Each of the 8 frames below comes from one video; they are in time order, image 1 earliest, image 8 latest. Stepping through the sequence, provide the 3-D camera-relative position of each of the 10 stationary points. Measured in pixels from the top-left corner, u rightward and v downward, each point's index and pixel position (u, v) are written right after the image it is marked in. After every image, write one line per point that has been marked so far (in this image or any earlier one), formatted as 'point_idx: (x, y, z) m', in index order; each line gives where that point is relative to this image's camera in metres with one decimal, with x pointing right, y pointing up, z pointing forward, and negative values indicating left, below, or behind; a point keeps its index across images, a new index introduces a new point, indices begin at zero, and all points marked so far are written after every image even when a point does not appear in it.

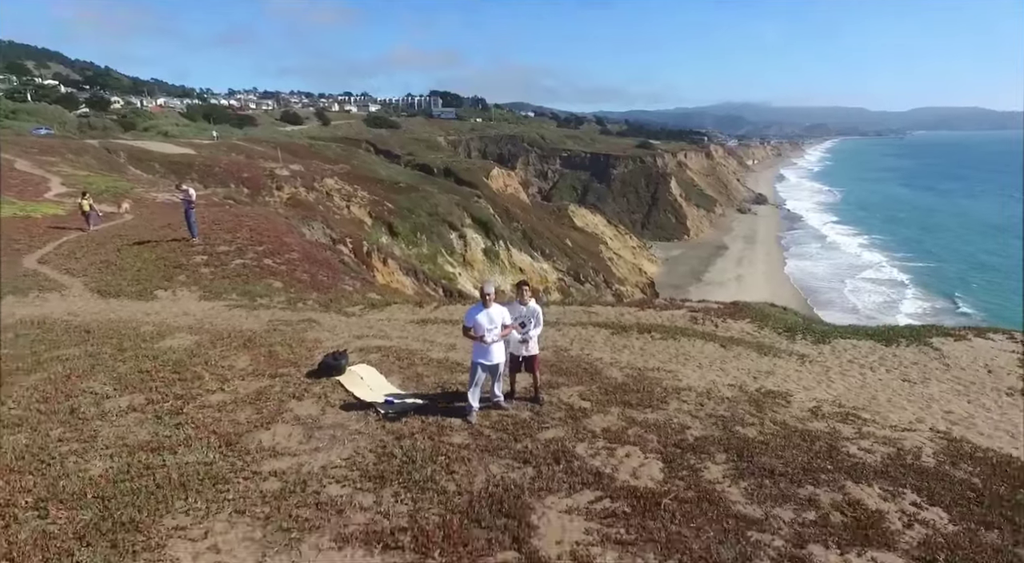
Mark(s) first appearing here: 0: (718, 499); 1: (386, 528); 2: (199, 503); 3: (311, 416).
0: (+2.1, -2.1, +6.7) m
1: (-1.2, -2.2, +6.2) m
2: (-3.0, -2.1, +6.5) m
3: (-2.6, -1.6, +8.5) m
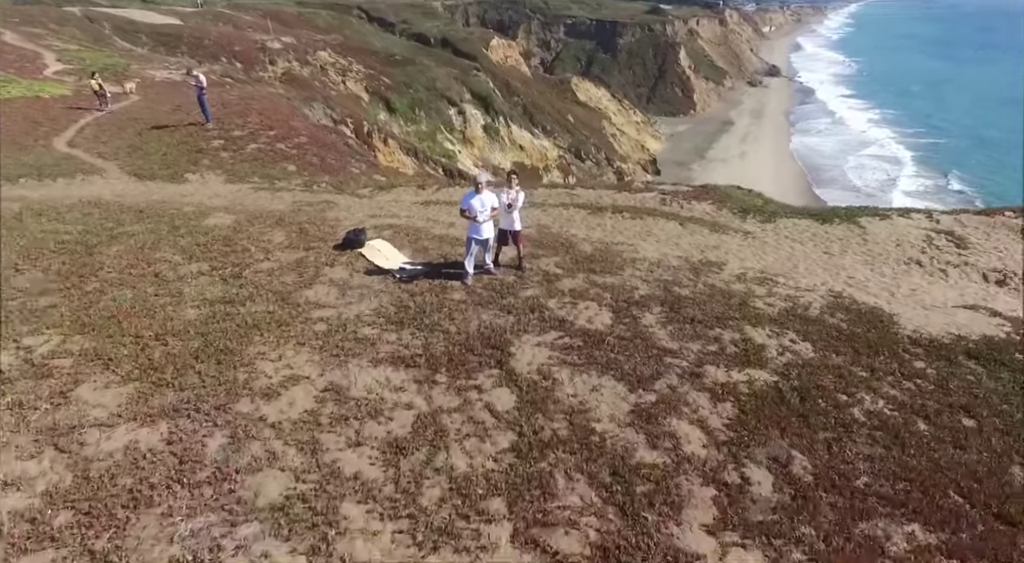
0: (+1.9, -0.8, +9.5) m
1: (-1.4, -0.9, +9.0) m
2: (-3.3, -0.7, +9.2) m
3: (-2.8, +0.1, +11.1) m
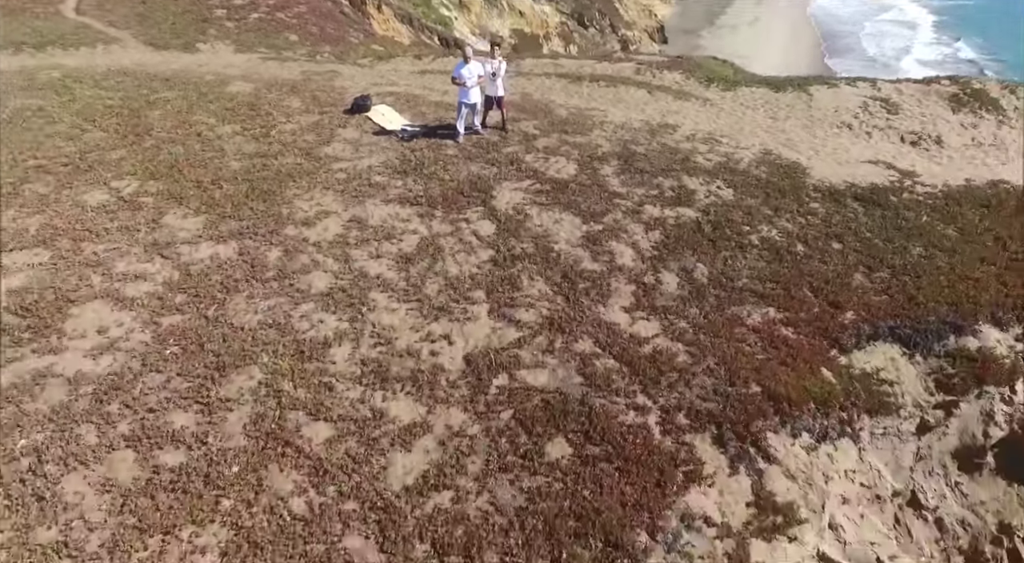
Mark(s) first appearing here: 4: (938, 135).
0: (+1.6, +1.7, +12.0) m
1: (-1.7, +1.5, +11.5) m
2: (-3.6, +1.7, +11.7) m
3: (-3.1, +2.8, +13.4) m
4: (+9.1, +3.3, +15.2) m
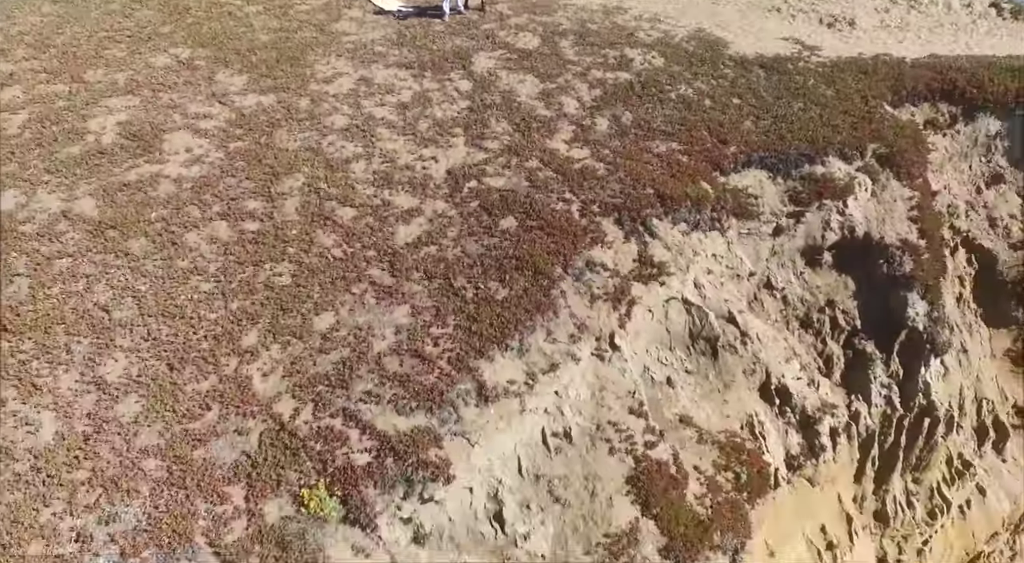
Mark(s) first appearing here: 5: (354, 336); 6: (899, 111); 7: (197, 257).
0: (+1.0, +5.0, +15.1) m
1: (-2.3, +4.7, +14.6) m
2: (-4.1, +4.9, +14.8) m
3: (-3.7, +6.3, +16.4) m
4: (+8.6, +6.9, +18.1) m
5: (-2.2, -0.7, +9.5) m
6: (+8.1, +3.7, +15.0) m
7: (-4.6, +0.4, +10.2) m
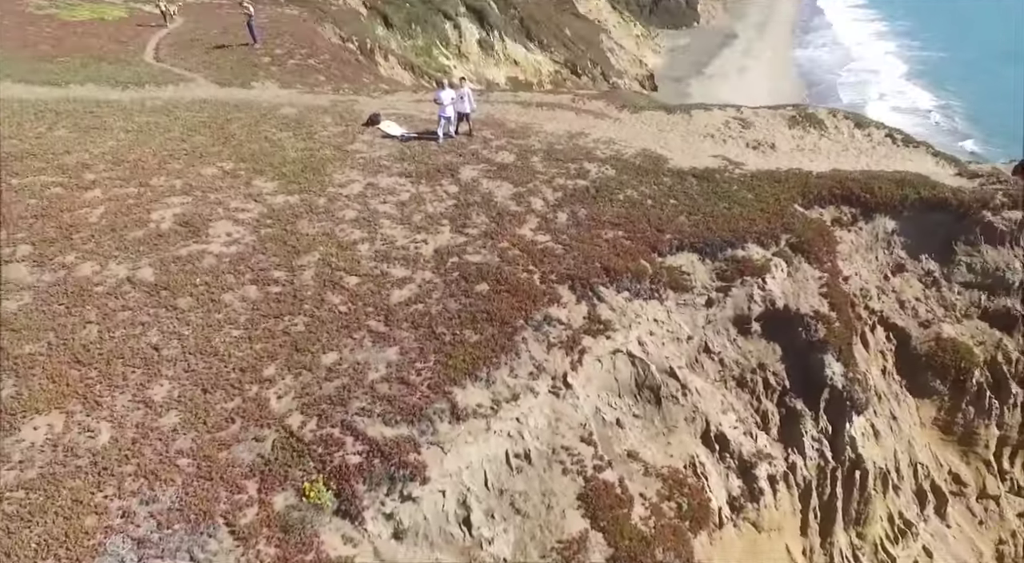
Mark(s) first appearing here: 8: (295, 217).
0: (+0.6, +3.0, +18.4) m
1: (-2.8, +2.8, +17.9) m
2: (-4.6, +3.0, +18.2) m
3: (-4.2, +4.0, +19.9) m
4: (+8.1, +4.4, +21.6) m
5: (-2.7, -1.5, +11.9) m
6: (+7.7, +1.9, +18.0) m
7: (-5.2, -0.5, +12.8) m
8: (-4.9, +1.4, +15.5) m
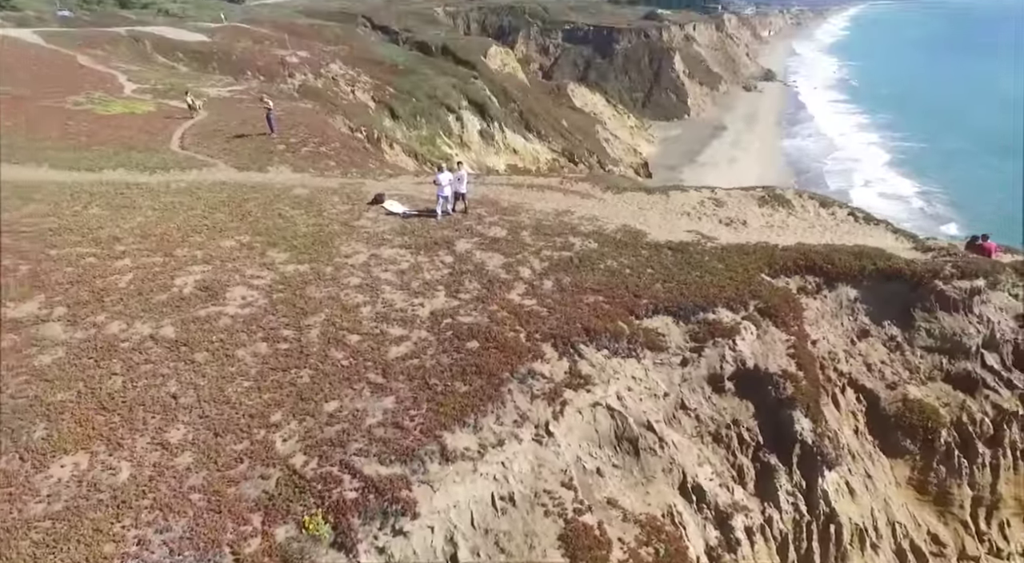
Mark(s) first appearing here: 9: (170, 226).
0: (+0.3, +1.2, +20.1) m
1: (-3.0, +1.0, +19.6) m
2: (-4.9, +1.2, +19.8) m
3: (-4.4, +2.0, +21.7) m
4: (+7.9, +2.1, +23.4) m
5: (-3.0, -2.5, +13.0) m
6: (+7.4, +0.1, +19.5) m
7: (-5.5, -1.7, +14.1) m
8: (-5.1, -0.1, +17.0) m
9: (-9.7, +1.6, +19.8) m
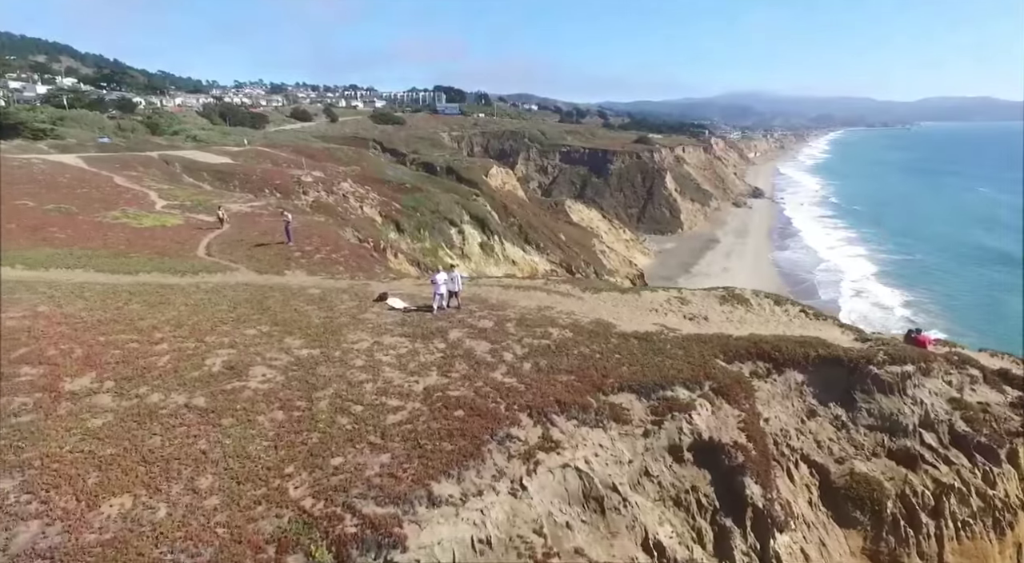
0: (-0.1, -1.6, +22.9) m
1: (-3.5, -1.7, +22.4) m
2: (-5.3, -1.6, +22.7) m
3: (-4.8, -1.1, +24.7) m
4: (+7.5, -1.2, +26.3) m
5: (-3.5, -4.1, +15.3) m
6: (+7.0, -2.6, +22.1) m
7: (-5.9, -3.5, +16.5) m
8: (-5.6, -2.4, +19.7) m
9: (-10.2, -1.2, +22.7) m
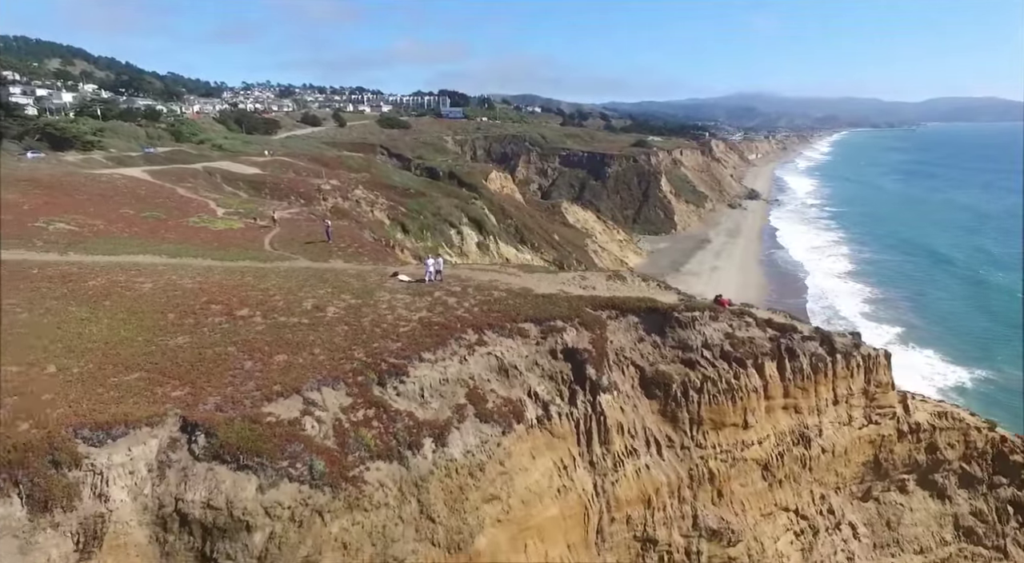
0: (-2.5, -0.6, +39.7) m
1: (-5.8, -0.7, +39.3) m
2: (-7.7, -0.5, +39.6) m
3: (-7.2, -0.1, +41.6) m
4: (+5.1, -0.3, +43.1) m
5: (-5.9, -3.1, +32.2) m
6: (+4.6, -1.7, +38.9) m
7: (-8.4, -2.5, +33.4) m
8: (-8.0, -1.3, +36.6) m
9: (-12.6, -0.2, +39.7) m
